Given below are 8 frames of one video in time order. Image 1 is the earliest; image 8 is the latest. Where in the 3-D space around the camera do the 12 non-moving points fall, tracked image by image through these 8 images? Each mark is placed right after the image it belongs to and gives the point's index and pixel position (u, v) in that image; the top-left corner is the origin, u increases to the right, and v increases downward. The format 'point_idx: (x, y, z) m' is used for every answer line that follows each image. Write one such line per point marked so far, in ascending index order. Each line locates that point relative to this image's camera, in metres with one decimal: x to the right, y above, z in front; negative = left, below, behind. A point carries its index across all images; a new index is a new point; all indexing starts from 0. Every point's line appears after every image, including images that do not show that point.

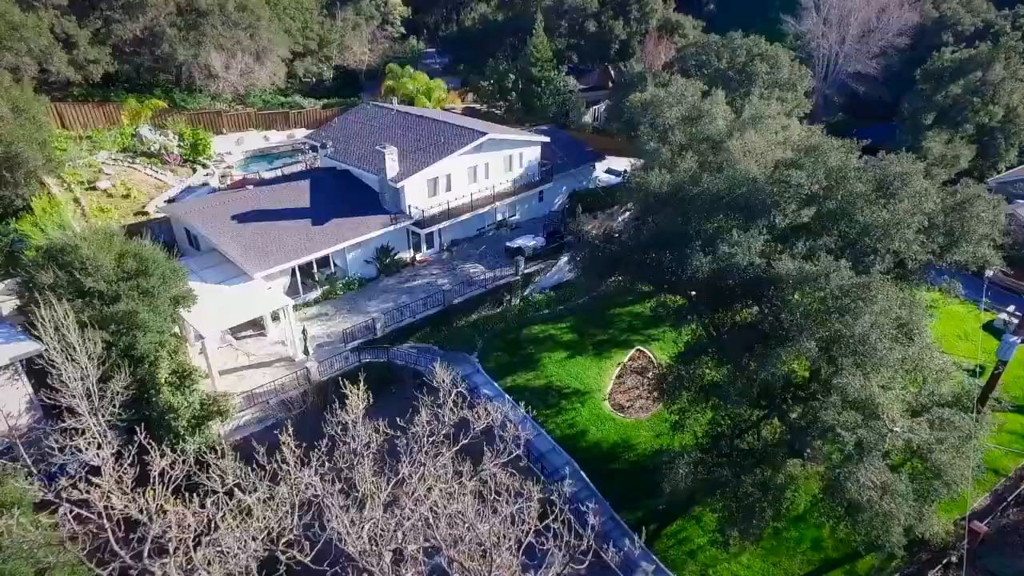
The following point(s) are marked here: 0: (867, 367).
0: (+8.4, -1.8, +19.1) m
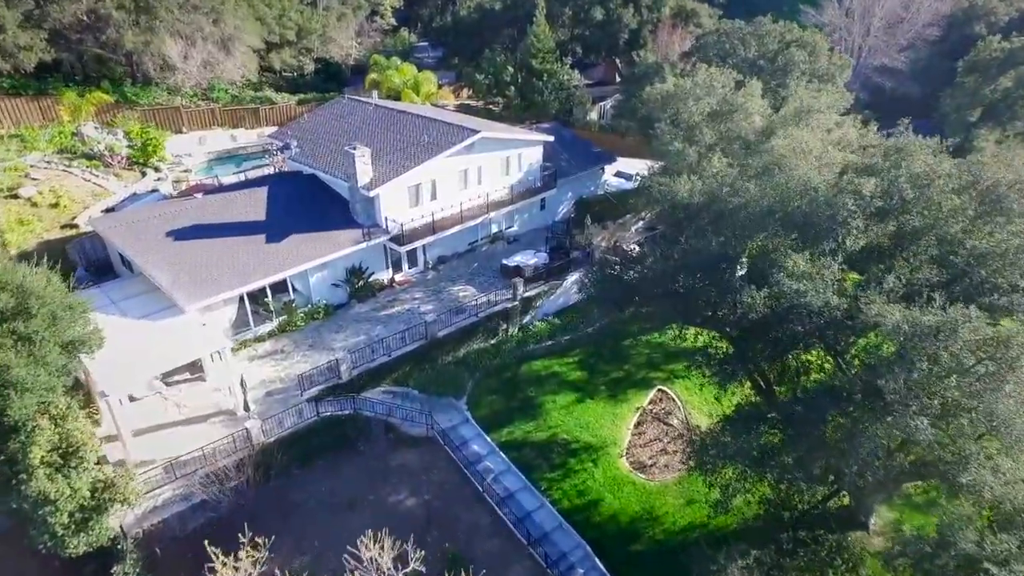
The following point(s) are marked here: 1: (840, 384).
0: (+8.3, -2.8, +13.5) m
1: (+6.6, -1.9, +16.1) m
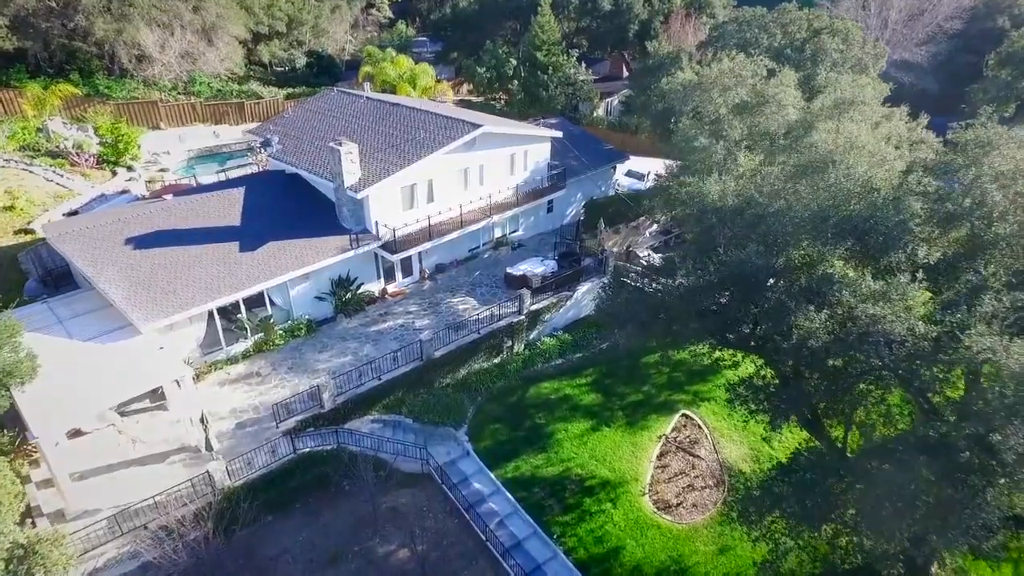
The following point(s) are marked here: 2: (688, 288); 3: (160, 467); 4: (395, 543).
0: (+8.5, -3.2, +10.4) m
1: (+6.7, -2.3, +13.0) m
2: (+4.3, 0.0, +19.5) m
3: (-8.2, -4.1, +18.8) m
4: (-2.7, -6.0, +18.8) m
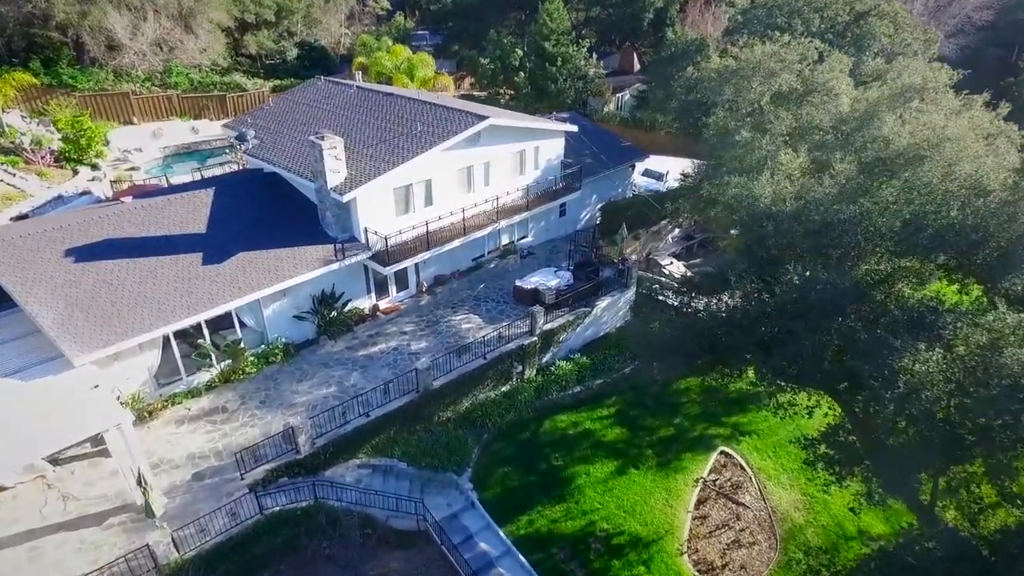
0: (+8.7, -3.7, +6.9) m
1: (+7.0, -2.8, +9.4) m
2: (+4.6, -0.5, +16.0) m
3: (-7.9, -4.6, +15.3) m
4: (-2.4, -6.4, +15.3) m
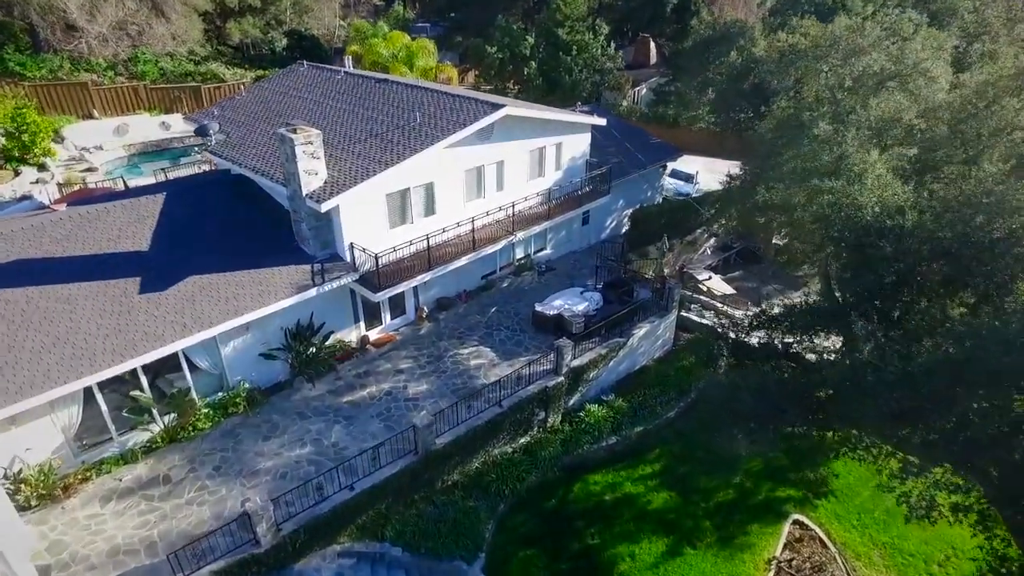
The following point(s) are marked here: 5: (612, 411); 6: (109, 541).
0: (+9.2, -4.3, +2.5) m
1: (+7.5, -3.4, +5.1) m
2: (+5.0, -1.1, +11.6) m
3: (-7.4, -5.3, +10.9) m
4: (-2.0, -7.1, +10.9) m
5: (+2.4, -3.0, +19.4) m
6: (-6.7, -4.2, +13.4) m
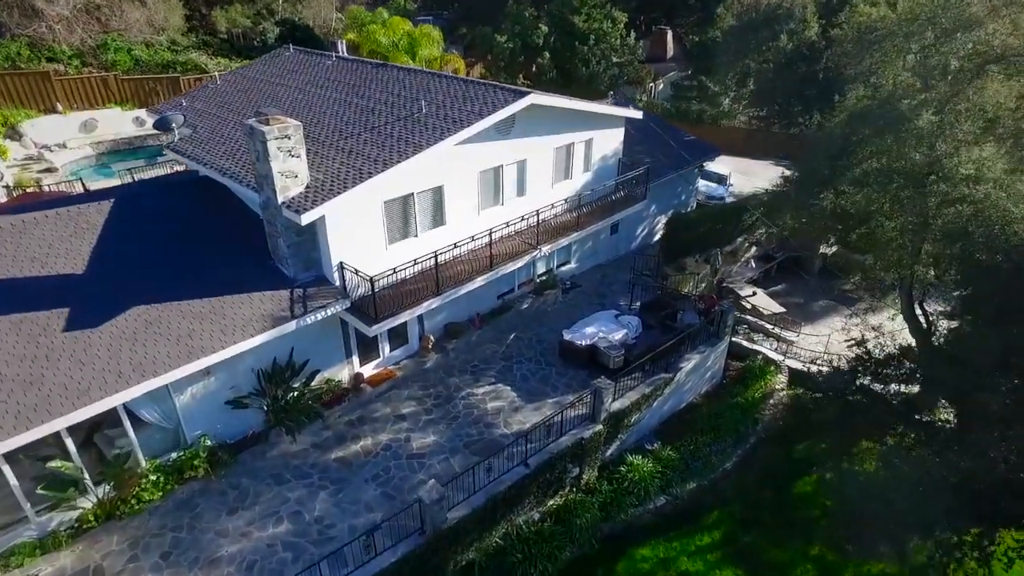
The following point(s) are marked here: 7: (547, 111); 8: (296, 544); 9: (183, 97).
0: (+9.7, -4.8, -0.9) m
1: (+8.0, -3.9, +1.7) m
2: (+5.5, -1.6, +8.2) m
3: (-6.9, -5.8, +7.5) m
4: (-1.5, -7.6, +7.5) m
5: (+2.9, -3.5, +16.0) m
6: (-6.2, -4.7, +9.9) m
7: (+0.8, +3.7, +17.1) m
8: (-3.3, -3.8, +12.1) m
9: (-7.9, +4.6, +19.4) m
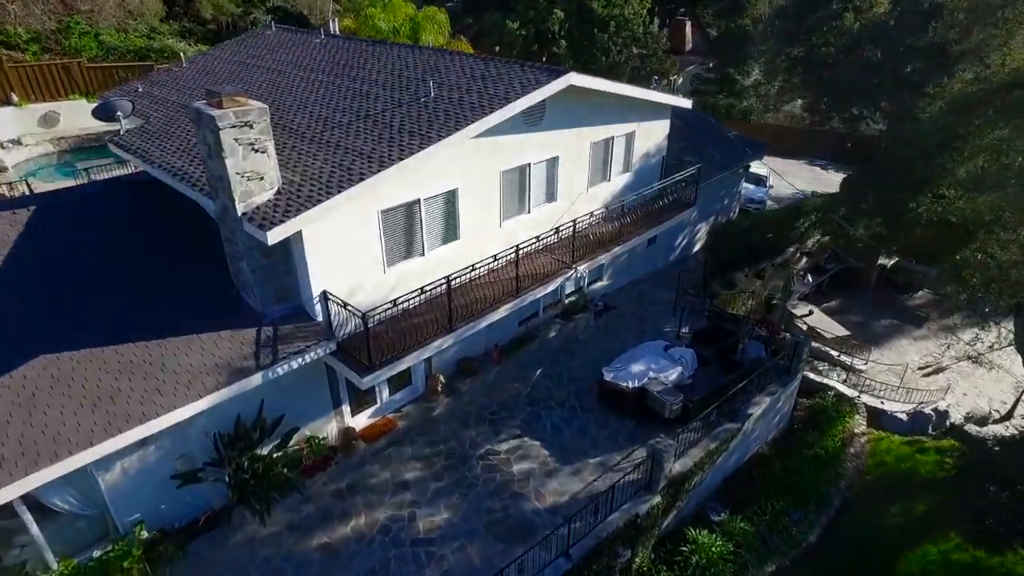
0: (+10.2, -5.3, -4.3) m
1: (+8.5, -4.4, -1.7) m
2: (+6.0, -2.1, +4.9) m
3: (-6.5, -6.2, +4.2) m
4: (-1.0, -8.1, +4.2) m
5: (+3.4, -4.0, +12.7) m
6: (-5.8, -5.2, +6.6) m
7: (+1.3, +3.2, +13.7) m
8: (-2.8, -4.3, +8.8) m
9: (-7.4, +4.1, +16.1) m
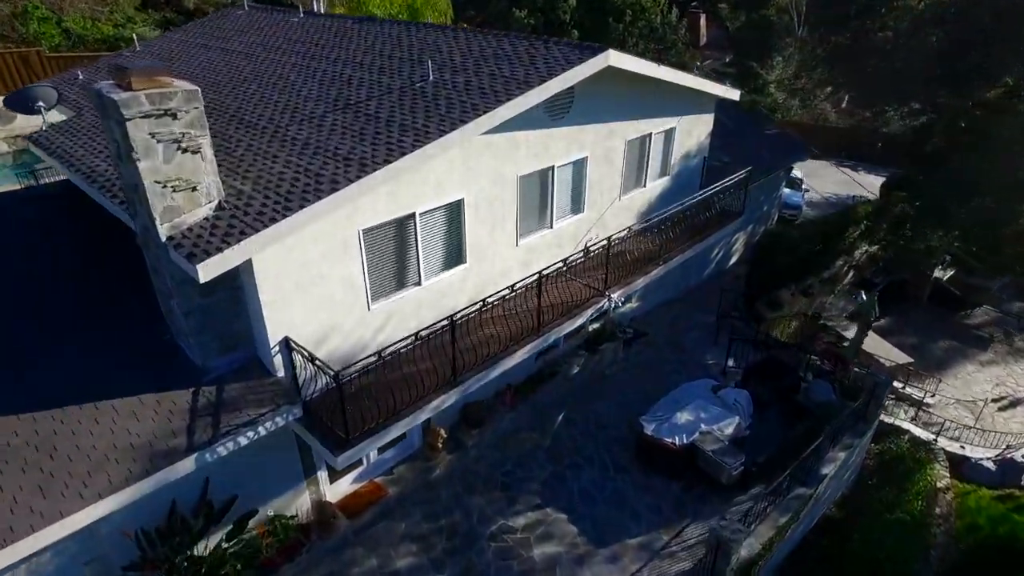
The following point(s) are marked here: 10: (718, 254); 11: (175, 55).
0: (+10.4, -5.8, -6.9) m
1: (+8.7, -4.9, -4.3) m
2: (+6.3, -2.6, +2.2) m
3: (-6.2, -6.7, +1.6) m
4: (-0.8, -8.5, +1.5) m
5: (+3.7, -4.4, +10.0) m
6: (-5.5, -5.6, +4.0) m
7: (+1.5, +2.8, +11.1) m
8: (-2.6, -4.7, +6.2) m
9: (-7.1, +3.7, +13.4) m
10: (+4.6, +0.8, +18.1) m
11: (-5.4, +3.7, +12.9) m
